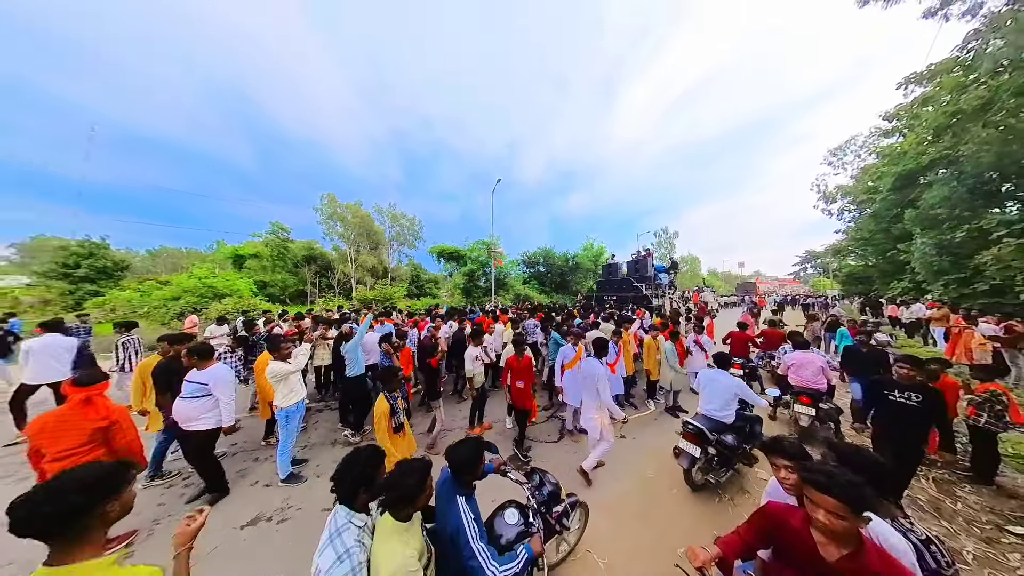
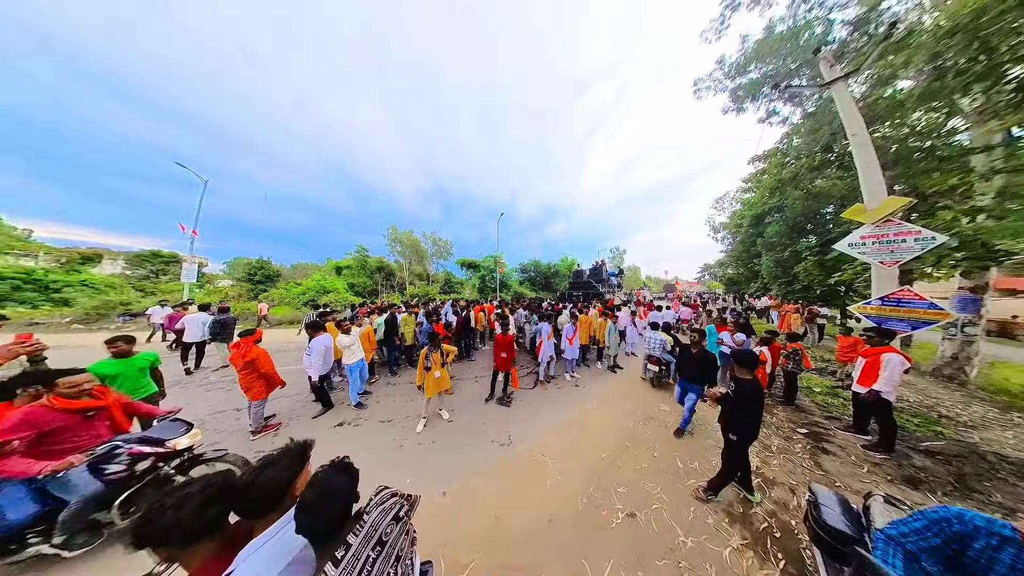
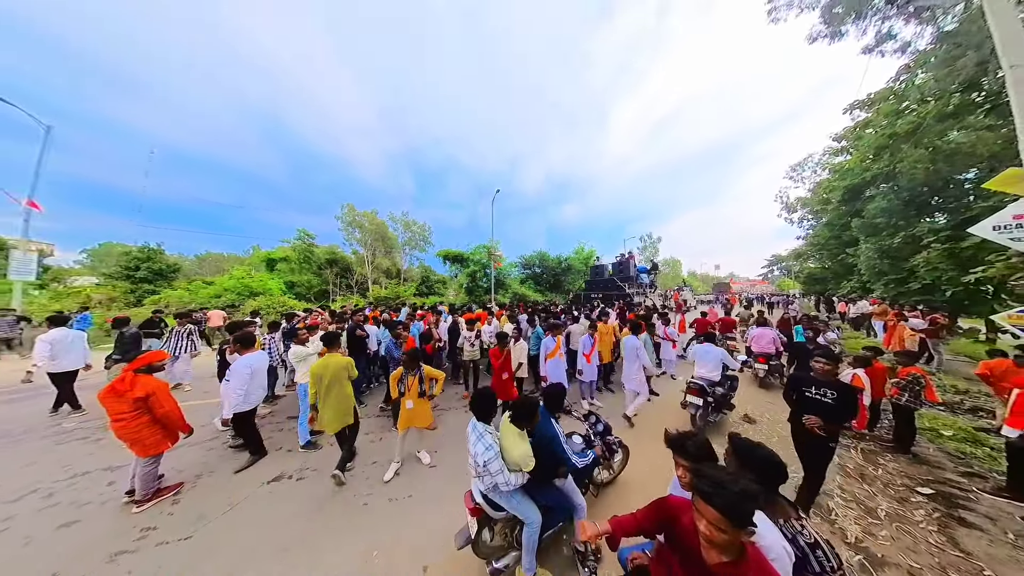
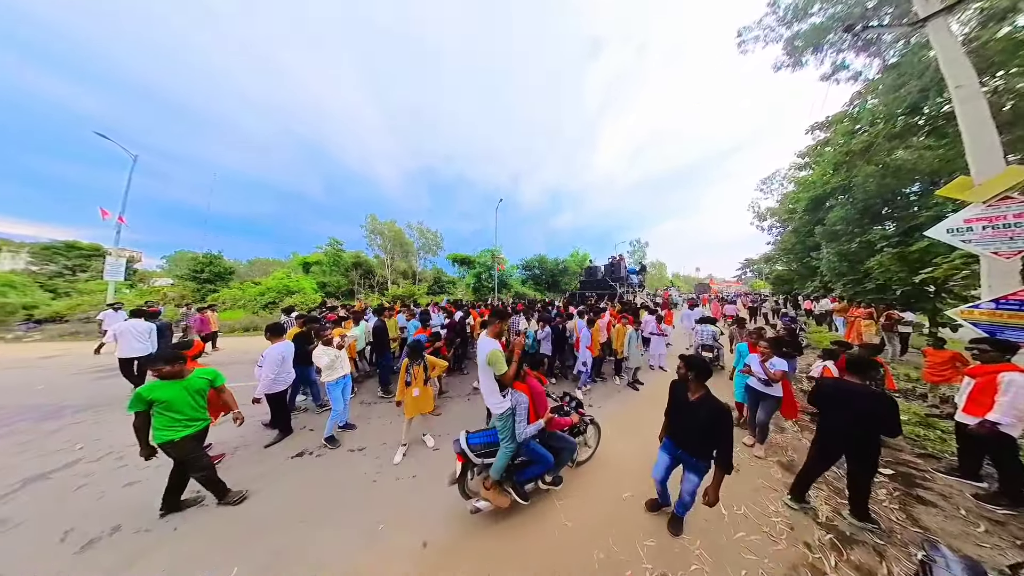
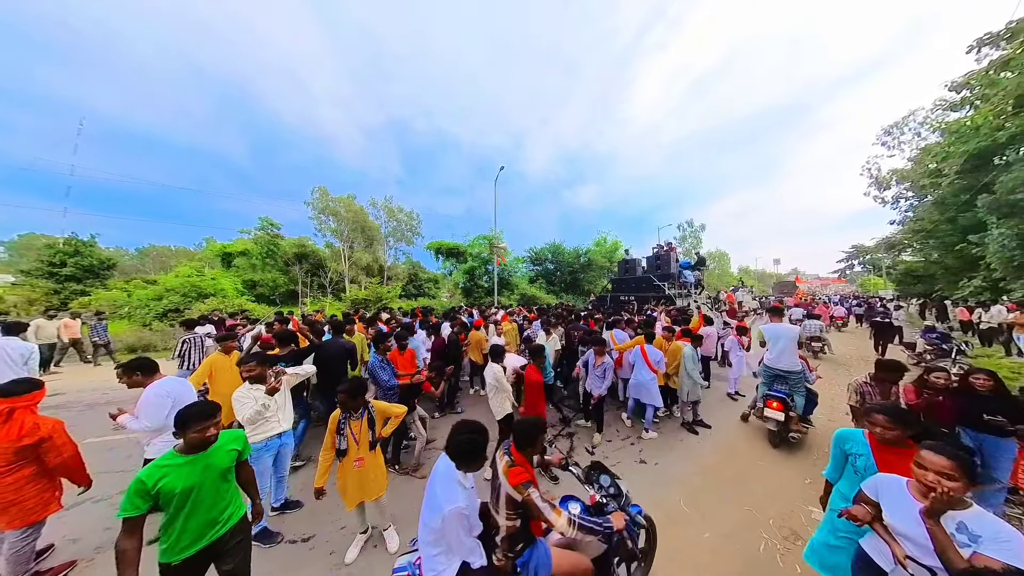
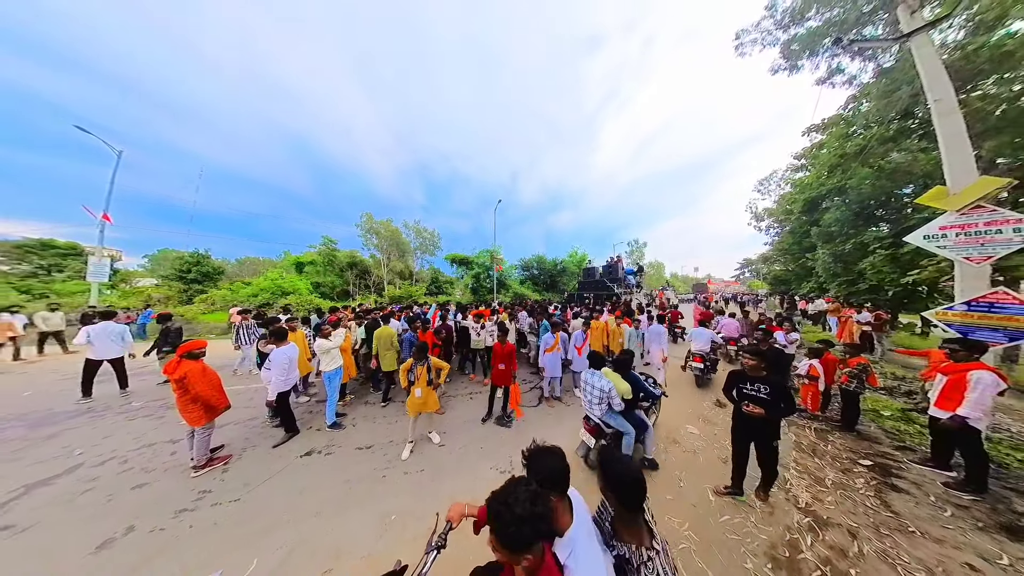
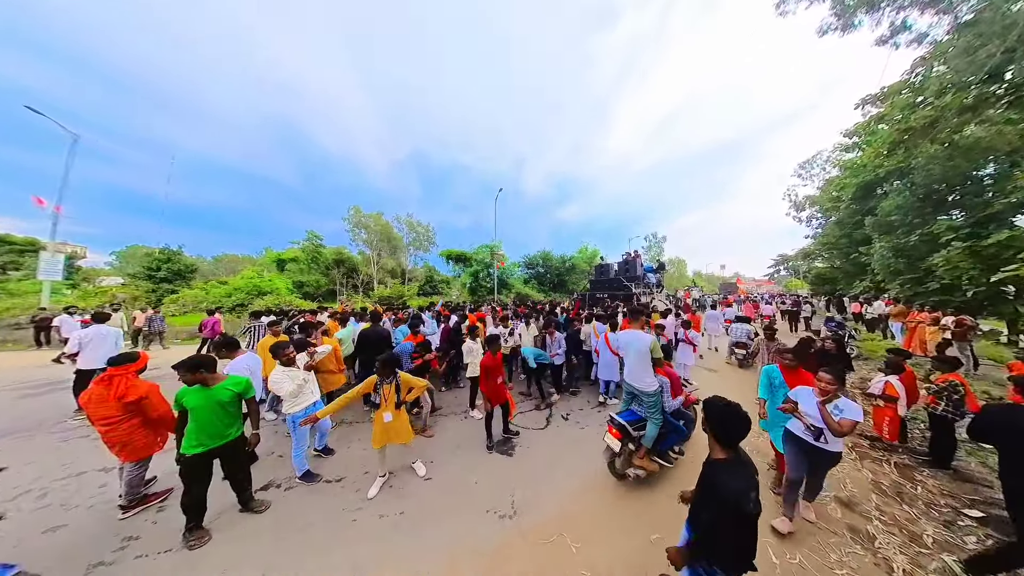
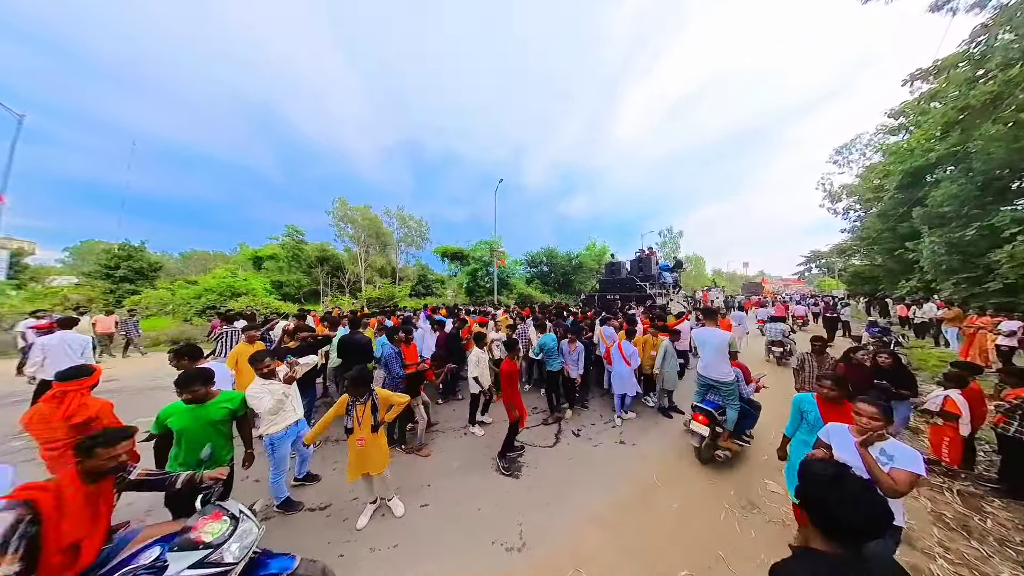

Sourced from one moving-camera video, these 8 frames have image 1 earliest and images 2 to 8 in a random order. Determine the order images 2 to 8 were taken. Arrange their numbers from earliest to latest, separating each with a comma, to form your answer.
3, 6, 2, 4, 7, 8, 5
